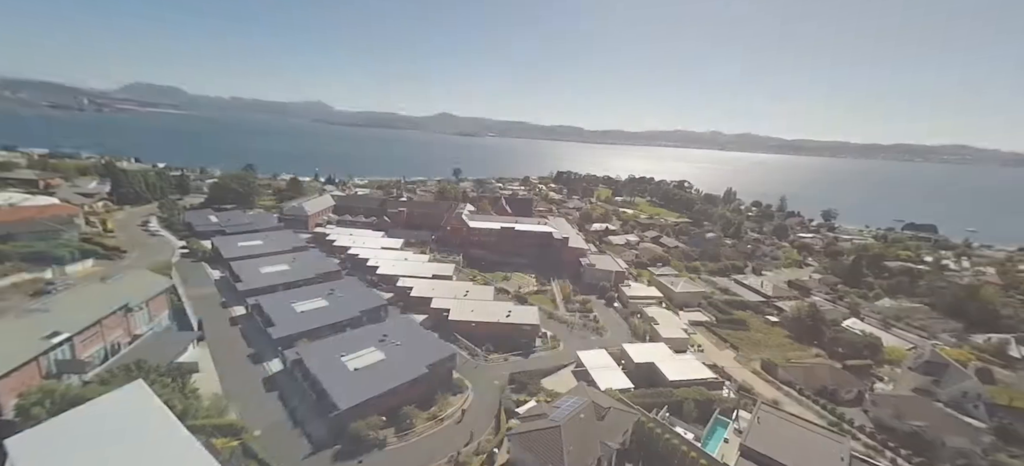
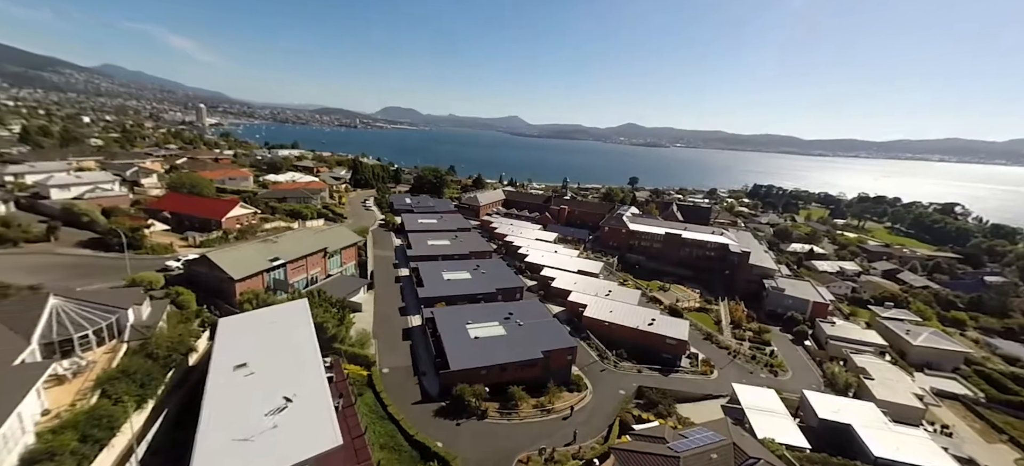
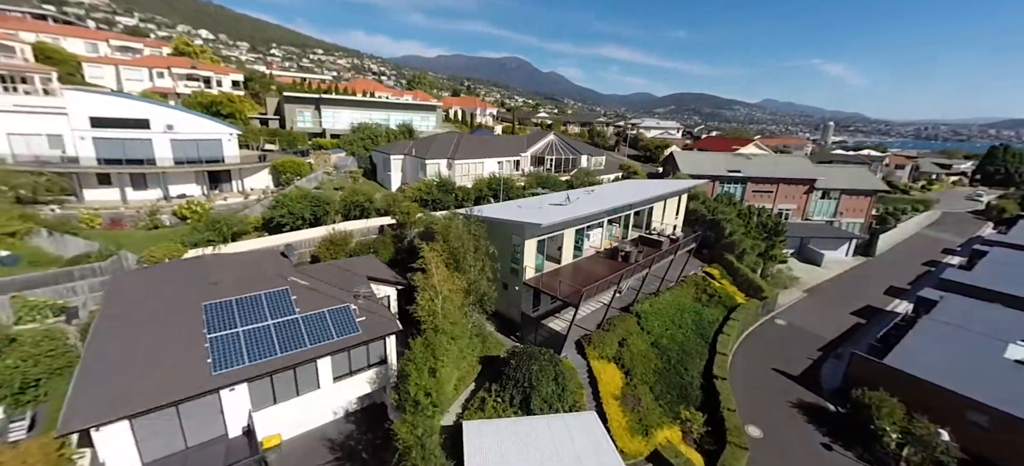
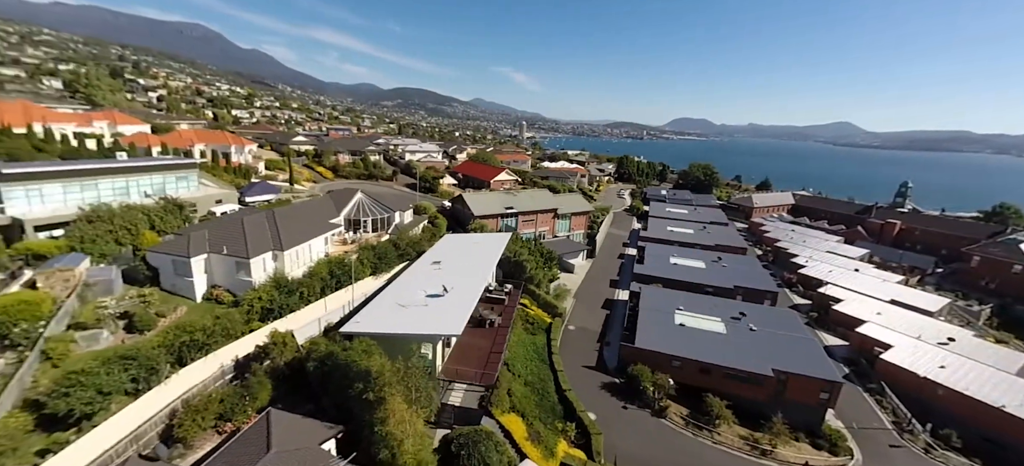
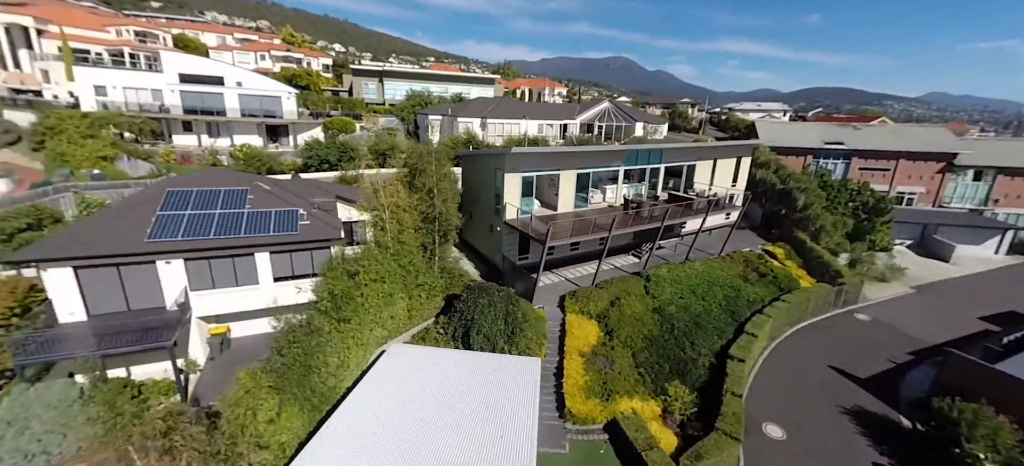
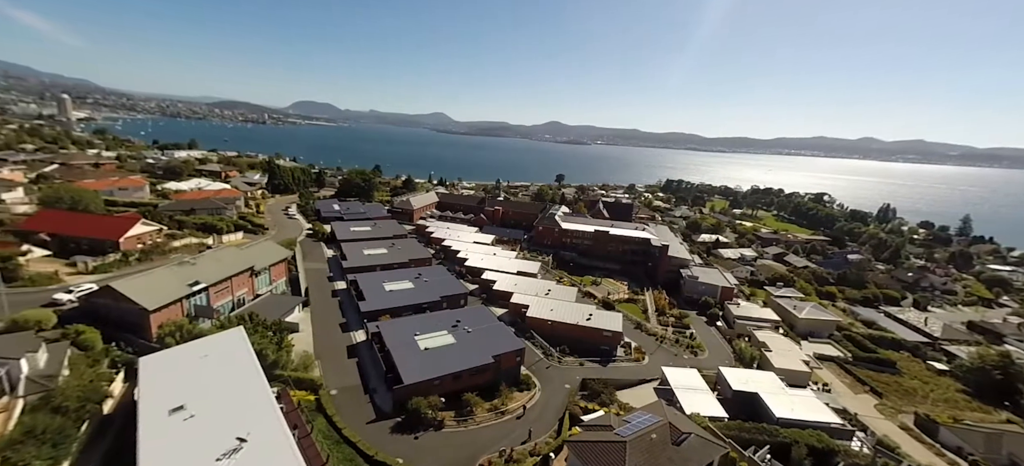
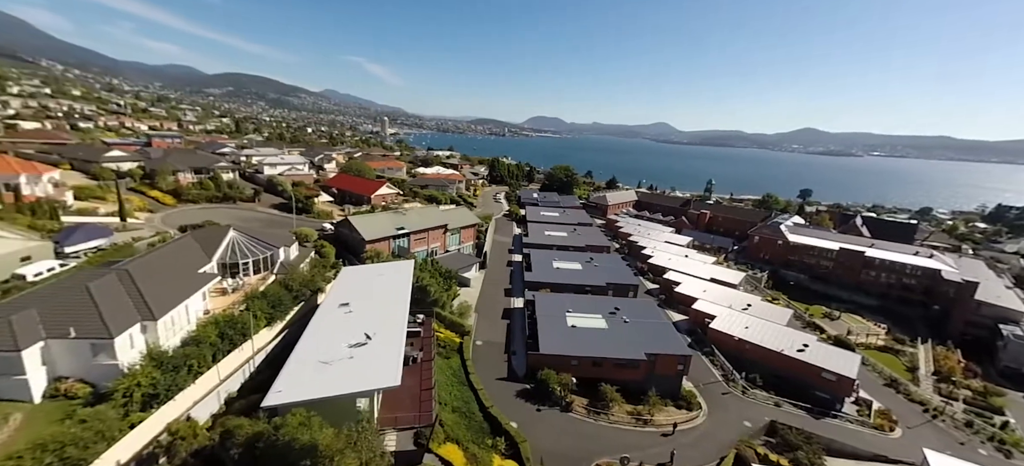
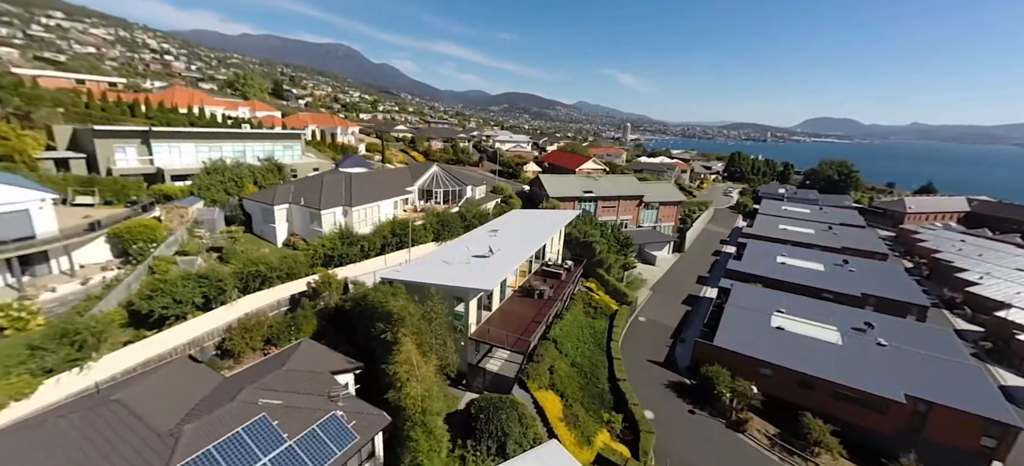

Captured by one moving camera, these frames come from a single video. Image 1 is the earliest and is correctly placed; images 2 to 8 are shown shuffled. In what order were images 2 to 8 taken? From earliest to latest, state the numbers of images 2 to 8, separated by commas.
6, 2, 7, 4, 8, 3, 5
